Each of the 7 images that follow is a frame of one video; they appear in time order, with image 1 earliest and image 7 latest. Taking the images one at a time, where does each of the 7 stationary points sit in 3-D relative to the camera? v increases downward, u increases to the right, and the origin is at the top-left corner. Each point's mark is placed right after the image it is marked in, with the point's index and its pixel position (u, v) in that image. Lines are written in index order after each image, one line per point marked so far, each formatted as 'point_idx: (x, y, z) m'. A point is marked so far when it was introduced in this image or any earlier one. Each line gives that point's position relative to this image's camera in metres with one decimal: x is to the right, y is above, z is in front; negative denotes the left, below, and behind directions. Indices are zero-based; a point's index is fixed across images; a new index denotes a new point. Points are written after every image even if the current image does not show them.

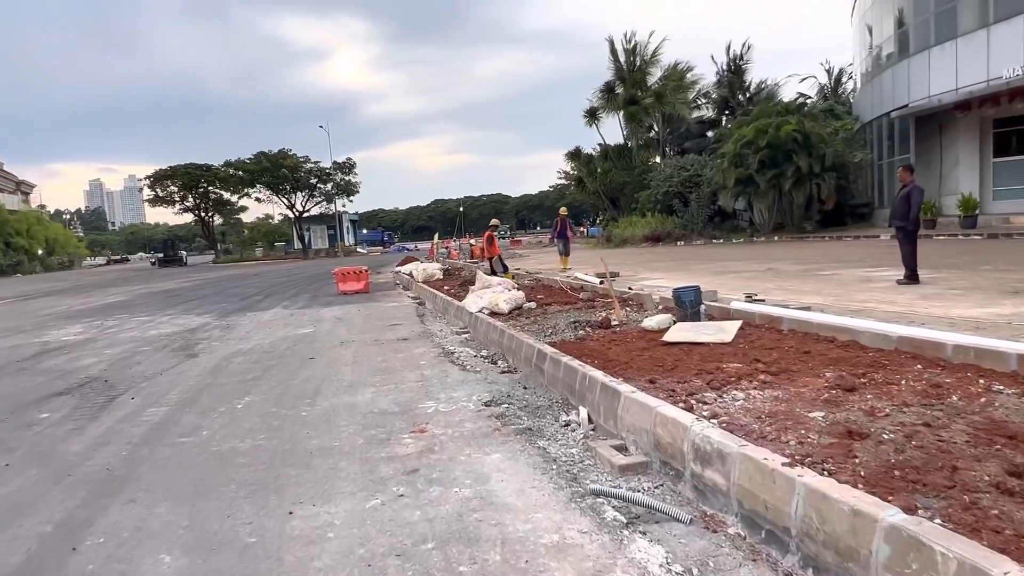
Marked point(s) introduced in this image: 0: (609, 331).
0: (+1.1, -0.5, +7.8) m
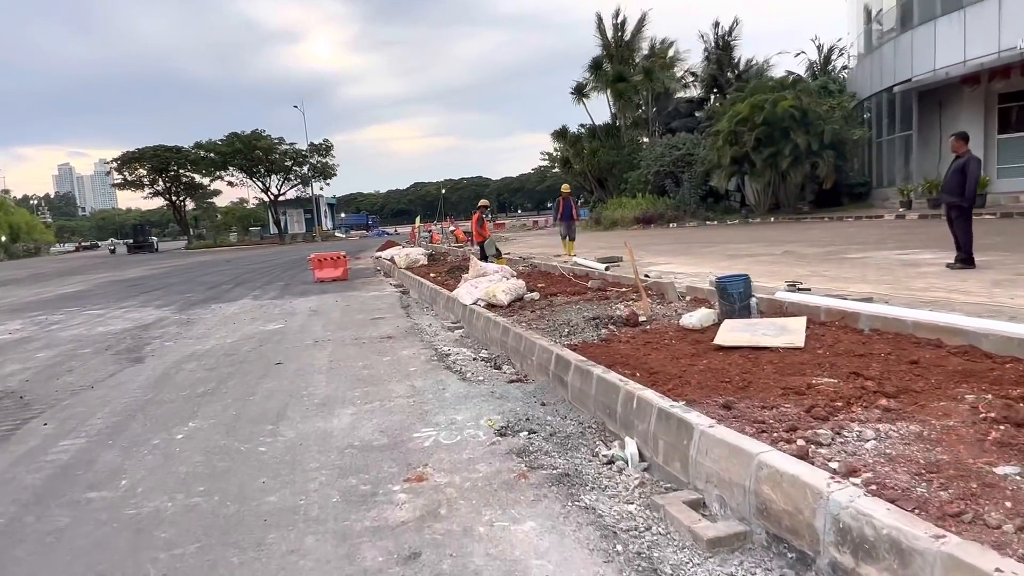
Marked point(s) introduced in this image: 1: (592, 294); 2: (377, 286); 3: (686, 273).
0: (+1.2, -0.4, +6.5) m
1: (+1.1, -0.1, +9.4) m
2: (-3.5, +0.1, +17.4) m
3: (+2.8, +0.2, +10.6) m
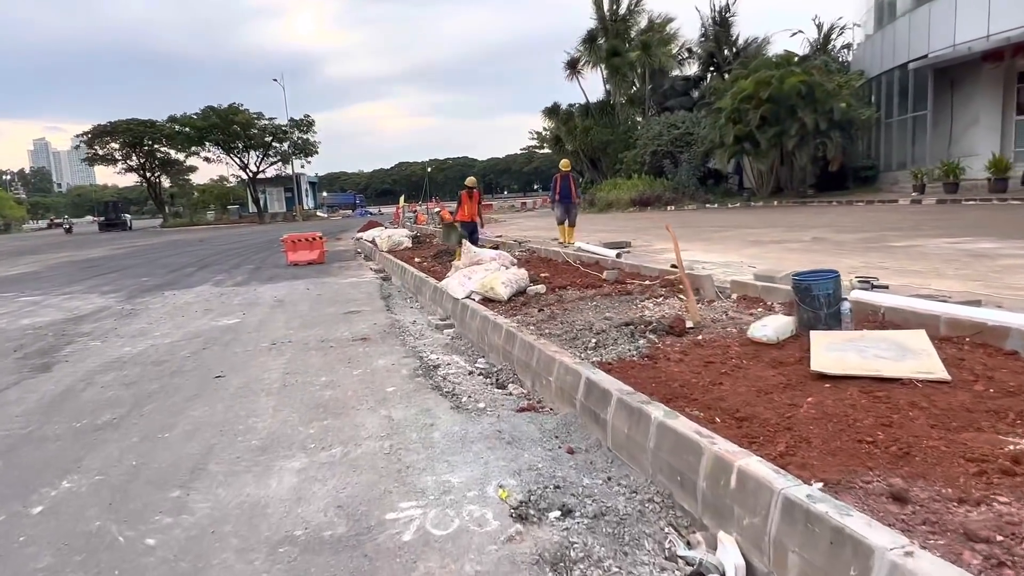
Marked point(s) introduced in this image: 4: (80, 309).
0: (+1.3, -0.4, +4.9) m
1: (+1.1, 0.0, +7.8) m
2: (-3.6, +0.4, +15.7) m
3: (+2.7, +0.3, +9.0) m
4: (-7.2, -0.4, +11.2) m
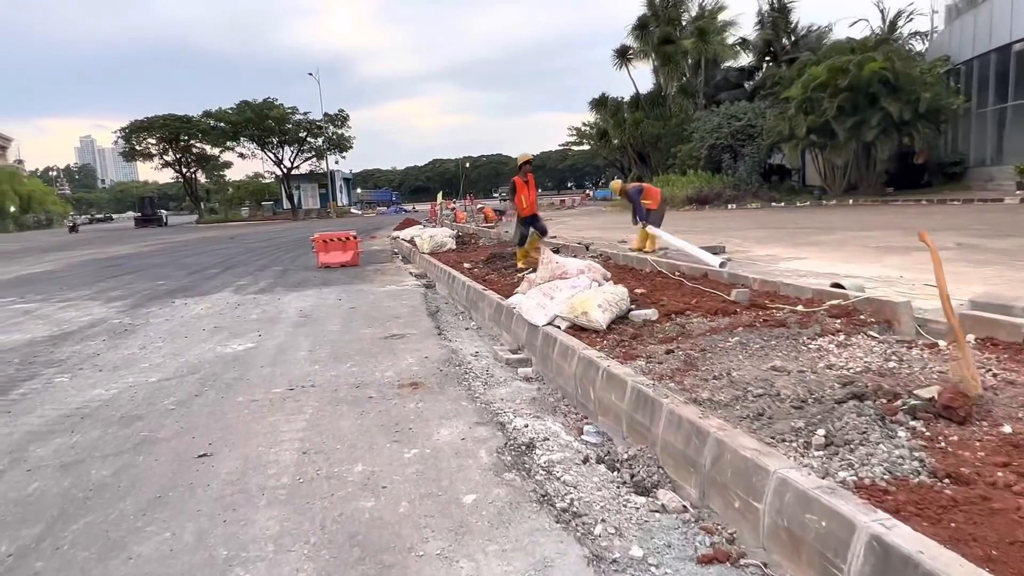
0: (+2.1, -0.7, +2.8) m
1: (+2.0, -0.2, +5.6) m
2: (-2.4, +0.2, +13.7) m
3: (+3.7, +0.1, +6.8) m
4: (-6.2, -0.5, +9.4) m
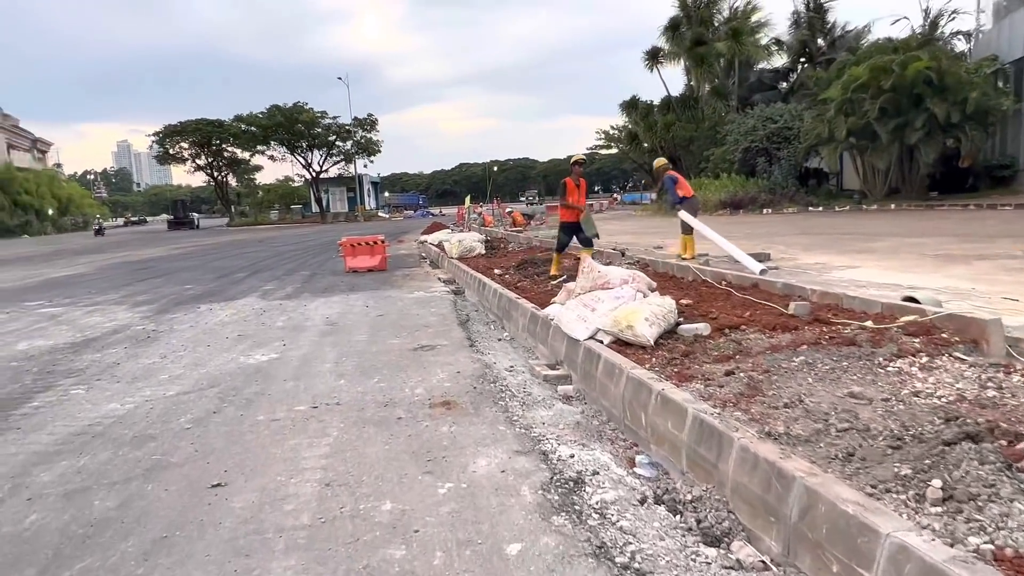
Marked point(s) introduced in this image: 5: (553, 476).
0: (+2.3, -0.7, +2.2) m
1: (+2.3, -0.3, +5.1) m
2: (-1.8, +0.1, +13.4) m
3: (+4.0, 0.0, +6.2) m
4: (-5.7, -0.5, +9.2) m
5: (+0.2, -1.0, +3.5) m
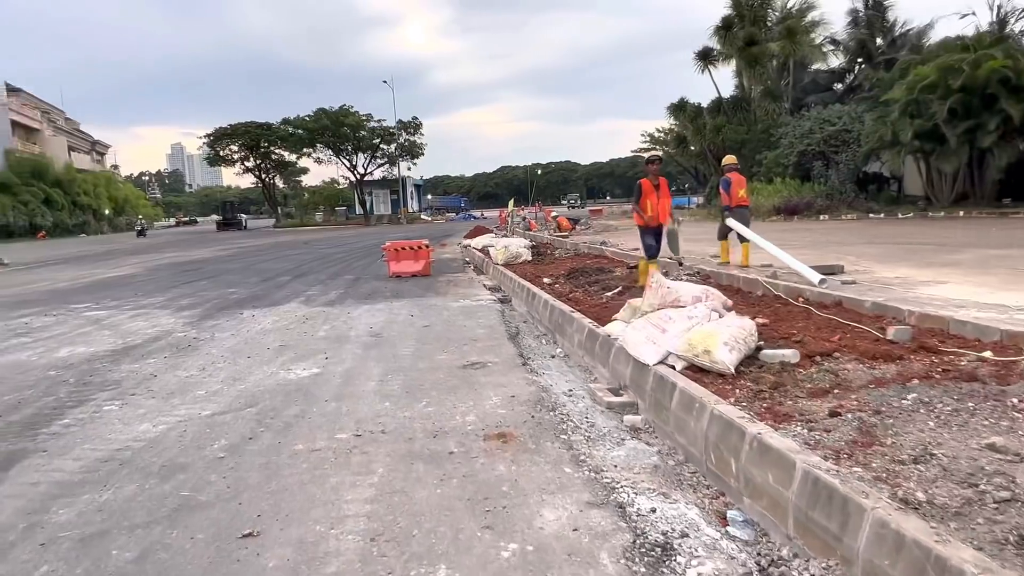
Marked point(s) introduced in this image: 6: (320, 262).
0: (+2.5, -0.9, +1.6) m
1: (+2.8, -0.5, +4.5) m
2: (-0.8, 0.0, +13.0) m
3: (+4.5, -0.2, +5.4) m
4: (-5.1, -0.6, +9.0) m
5: (+0.6, -1.1, +3.0) m
6: (-5.8, +0.8, +20.0) m
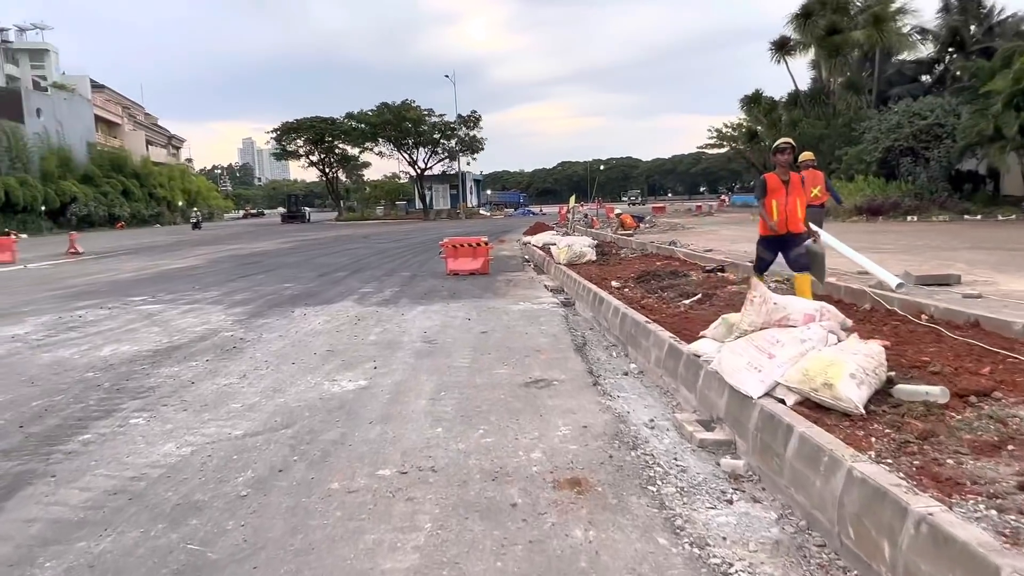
0: (+2.7, -1.0, +0.6) m
1: (+3.2, -0.7, +3.4) m
2: (+0.3, 0.0, +12.2) m
3: (+5.0, -0.4, +4.3) m
4: (-4.2, -0.6, +8.6) m
5: (+0.8, -1.2, +2.2) m
6: (-4.0, +0.9, +19.6) m
